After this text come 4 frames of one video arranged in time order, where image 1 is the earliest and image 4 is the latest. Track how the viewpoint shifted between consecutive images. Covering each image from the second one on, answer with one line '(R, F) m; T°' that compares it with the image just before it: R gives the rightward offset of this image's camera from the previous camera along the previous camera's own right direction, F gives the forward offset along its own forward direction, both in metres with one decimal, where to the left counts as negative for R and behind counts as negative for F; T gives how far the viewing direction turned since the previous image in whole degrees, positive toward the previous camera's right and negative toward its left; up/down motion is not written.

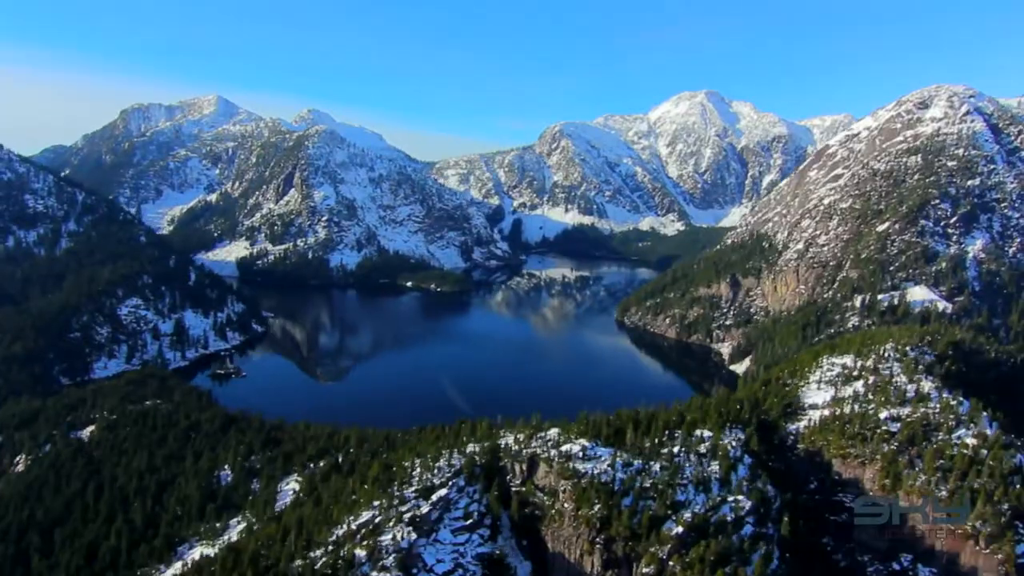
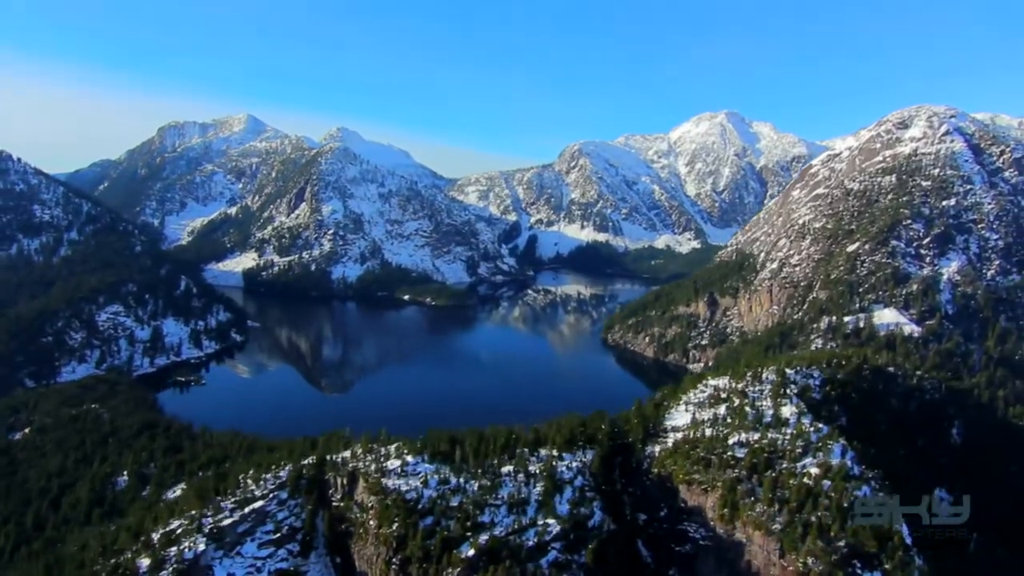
(+1.8, +0.2) m; -7°
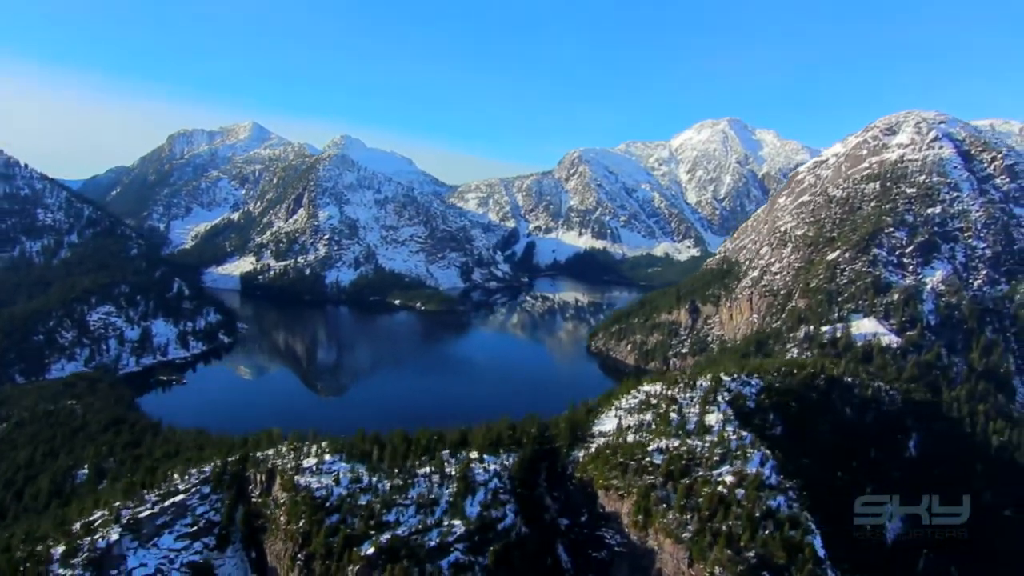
(+0.8, +0.1) m; -2°
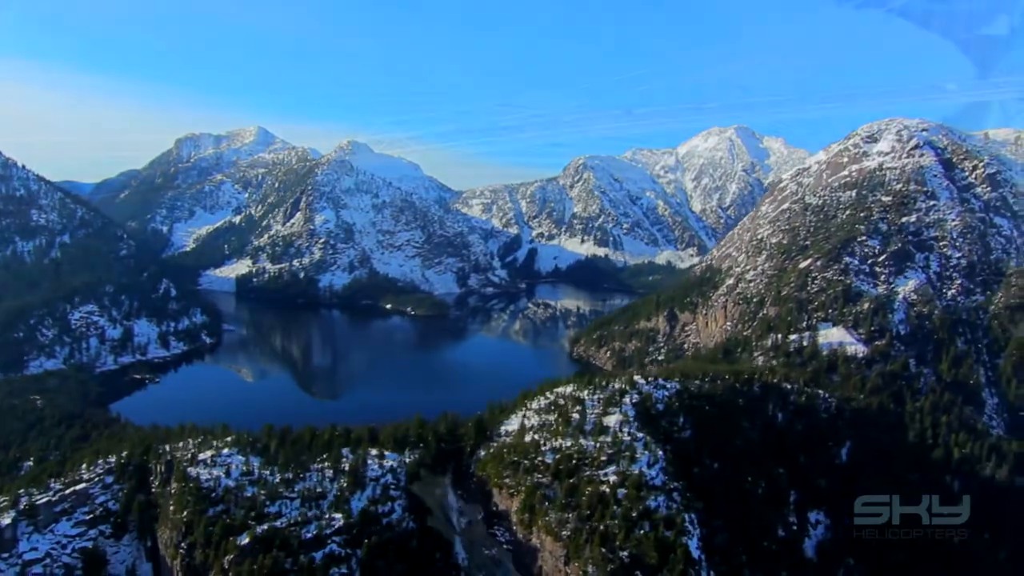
(+1.0, 0.0) m; -3°
